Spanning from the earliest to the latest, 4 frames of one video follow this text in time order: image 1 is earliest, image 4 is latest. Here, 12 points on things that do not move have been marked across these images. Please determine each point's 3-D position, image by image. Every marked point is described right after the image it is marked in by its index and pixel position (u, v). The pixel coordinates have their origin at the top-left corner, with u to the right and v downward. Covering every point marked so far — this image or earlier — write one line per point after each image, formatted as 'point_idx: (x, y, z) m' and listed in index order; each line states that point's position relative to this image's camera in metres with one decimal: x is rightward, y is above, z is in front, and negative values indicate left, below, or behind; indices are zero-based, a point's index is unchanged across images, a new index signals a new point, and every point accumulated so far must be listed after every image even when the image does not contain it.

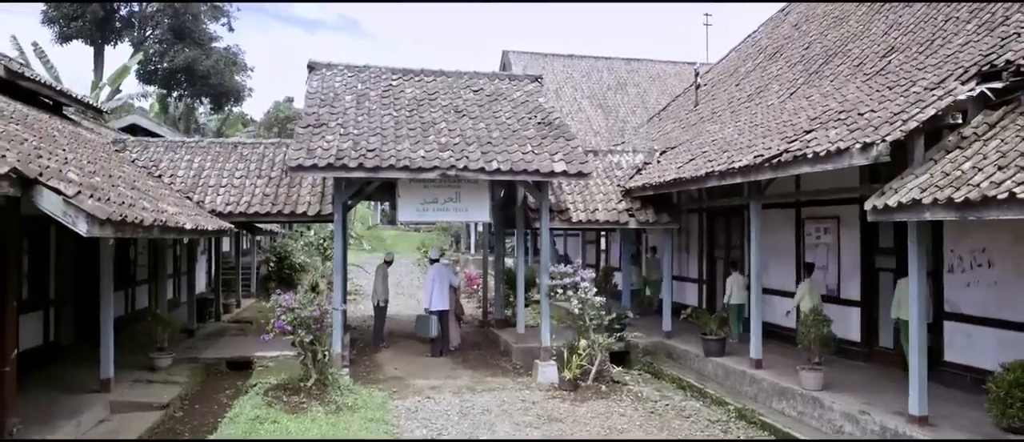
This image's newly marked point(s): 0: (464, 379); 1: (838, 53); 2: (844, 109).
0: (-0.6, -2.1, +9.7) m
1: (+5.0, +2.6, +11.1) m
2: (+3.7, +1.2, +8.0) m
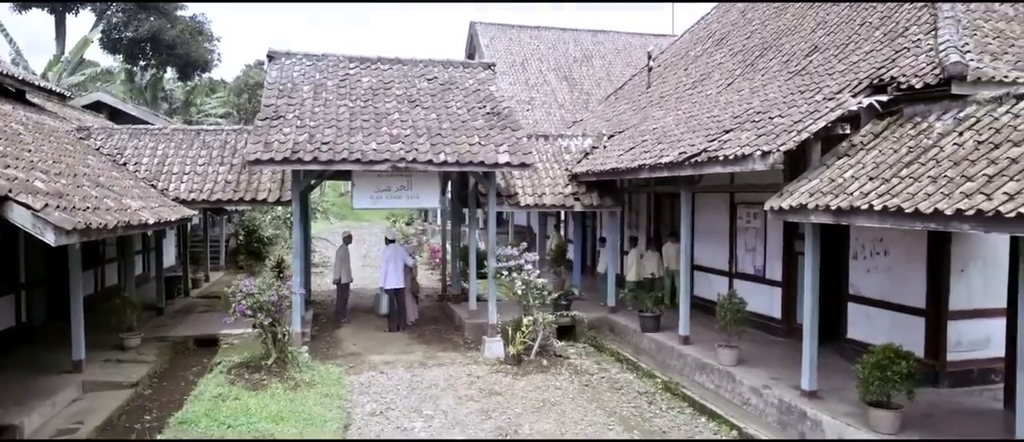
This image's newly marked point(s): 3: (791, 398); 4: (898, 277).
0: (-1.4, -1.9, +10.5) m
1: (+4.2, +2.8, +11.8) m
2: (+3.0, +1.3, +8.7) m
3: (+2.9, -1.8, +7.5) m
4: (+4.4, -0.6, +8.2) m
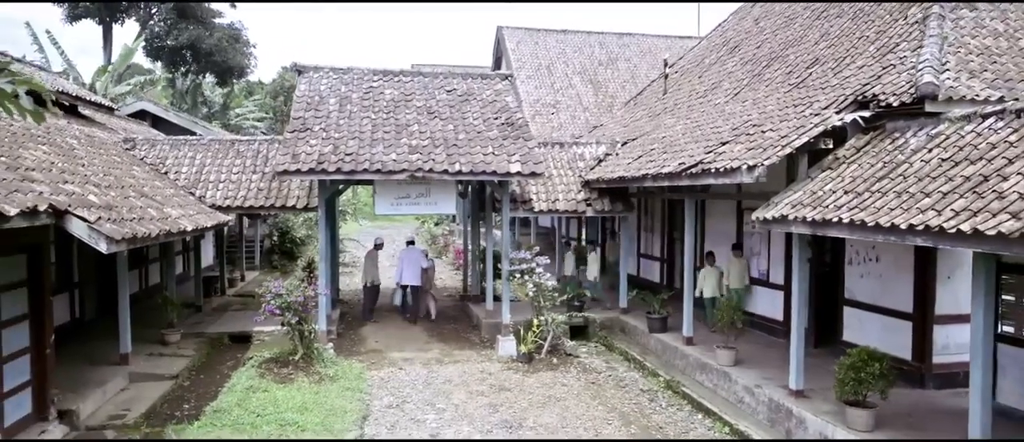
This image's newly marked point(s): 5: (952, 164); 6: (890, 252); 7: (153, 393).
0: (-1.2, -2.0, +11.1) m
1: (+4.5, +2.7, +12.1) m
2: (+3.1, +1.2, +9.2) m
3: (+2.9, -1.9, +7.9) m
4: (+4.5, -0.7, +8.6) m
5: (+3.6, +0.5, +6.0) m
6: (+4.5, -0.4, +8.6) m
7: (-4.1, -2.0, +8.4) m
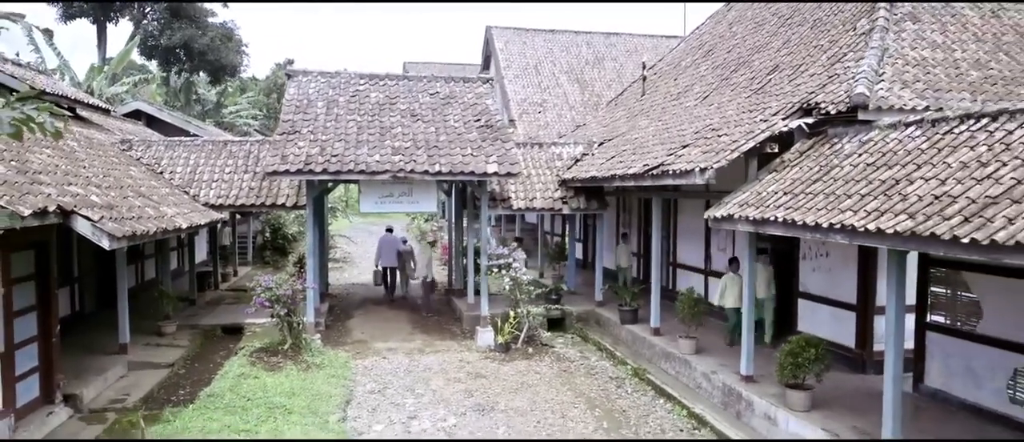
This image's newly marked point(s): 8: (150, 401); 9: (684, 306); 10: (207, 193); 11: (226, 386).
0: (-1.5, -2.0, +11.8) m
1: (+4.1, +2.8, +12.8) m
2: (+2.8, +1.3, +9.8) m
3: (+2.6, -1.9, +8.6) m
4: (+4.1, -0.7, +9.3) m
5: (+3.3, +0.5, +6.7) m
6: (+4.1, -0.3, +9.2) m
7: (-4.5, -2.0, +9.0) m
8: (-4.2, -2.1, +8.4) m
9: (+2.4, -1.2, +10.2) m
10: (-4.9, +0.5, +11.8) m
11: (-3.4, -2.0, +8.8) m
